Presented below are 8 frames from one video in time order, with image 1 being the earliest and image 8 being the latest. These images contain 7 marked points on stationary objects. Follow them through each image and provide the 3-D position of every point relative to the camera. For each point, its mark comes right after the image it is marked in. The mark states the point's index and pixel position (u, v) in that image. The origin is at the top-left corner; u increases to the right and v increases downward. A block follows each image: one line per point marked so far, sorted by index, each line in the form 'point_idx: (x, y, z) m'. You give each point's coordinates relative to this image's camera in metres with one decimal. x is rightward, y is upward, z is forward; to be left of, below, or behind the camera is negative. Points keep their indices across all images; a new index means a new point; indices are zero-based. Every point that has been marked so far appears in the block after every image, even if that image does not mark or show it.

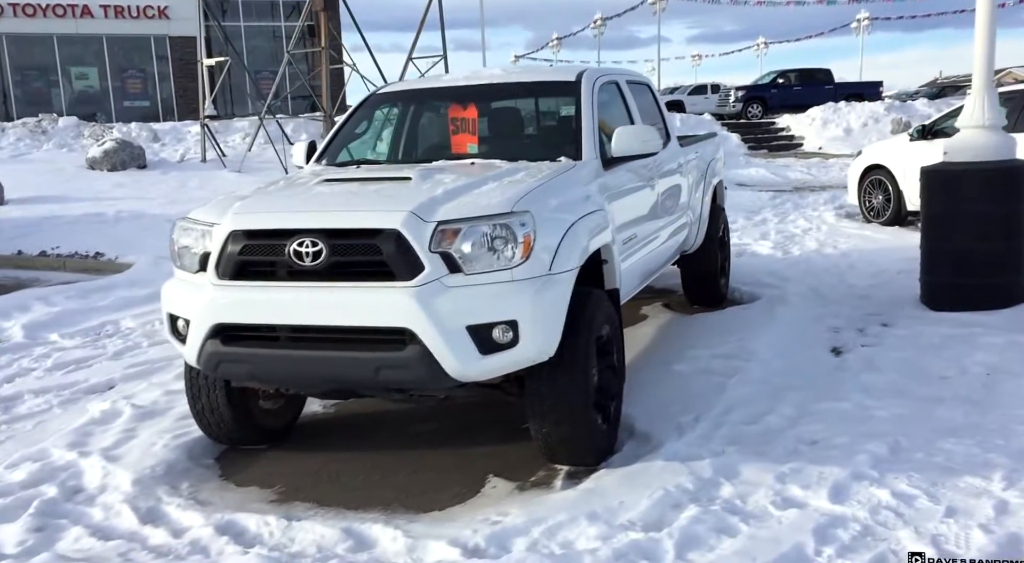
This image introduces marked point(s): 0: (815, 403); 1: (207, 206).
0: (+1.5, -0.6, +4.3) m
1: (-1.3, +0.3, +3.7) m
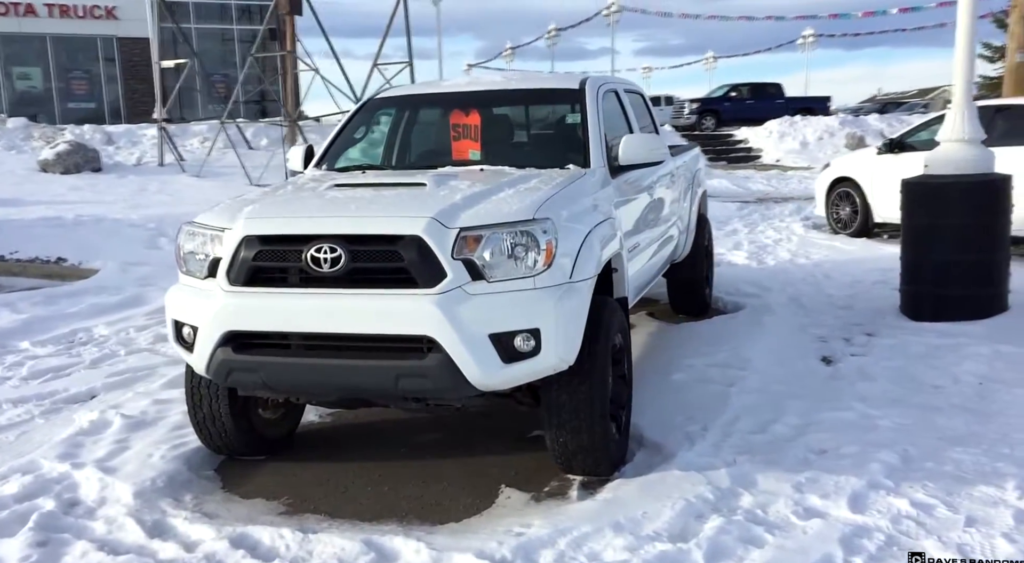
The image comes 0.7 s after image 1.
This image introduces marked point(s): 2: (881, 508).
0: (+1.5, -0.7, +4.4) m
1: (-1.2, +0.3, +3.6) m
2: (+1.3, -0.8, +3.2) m
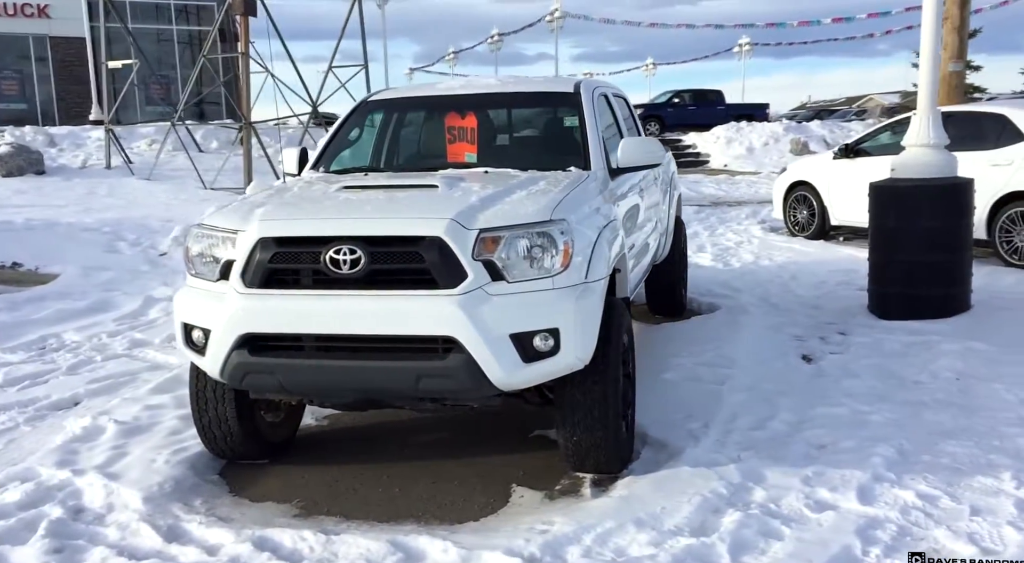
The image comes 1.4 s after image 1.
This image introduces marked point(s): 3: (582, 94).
0: (+1.5, -0.7, +4.5) m
1: (-1.2, +0.3, +3.6) m
2: (+1.4, -0.8, +3.3) m
3: (+0.4, +1.0, +4.9) m
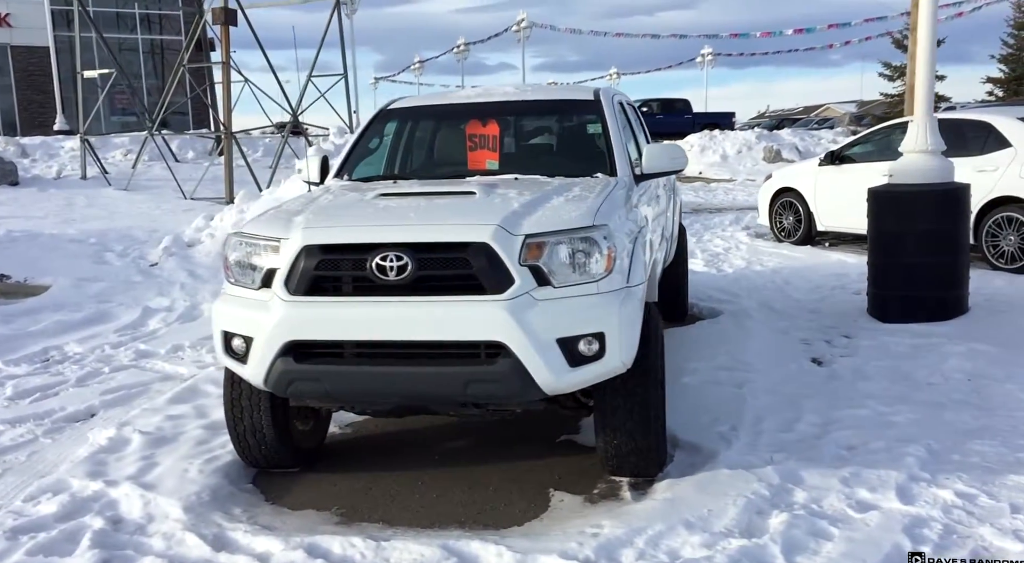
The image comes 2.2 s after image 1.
0: (+1.7, -0.7, +4.5) m
1: (-1.0, +0.2, +3.6) m
2: (+1.6, -0.8, +3.3) m
3: (+0.5, +1.0, +4.9) m
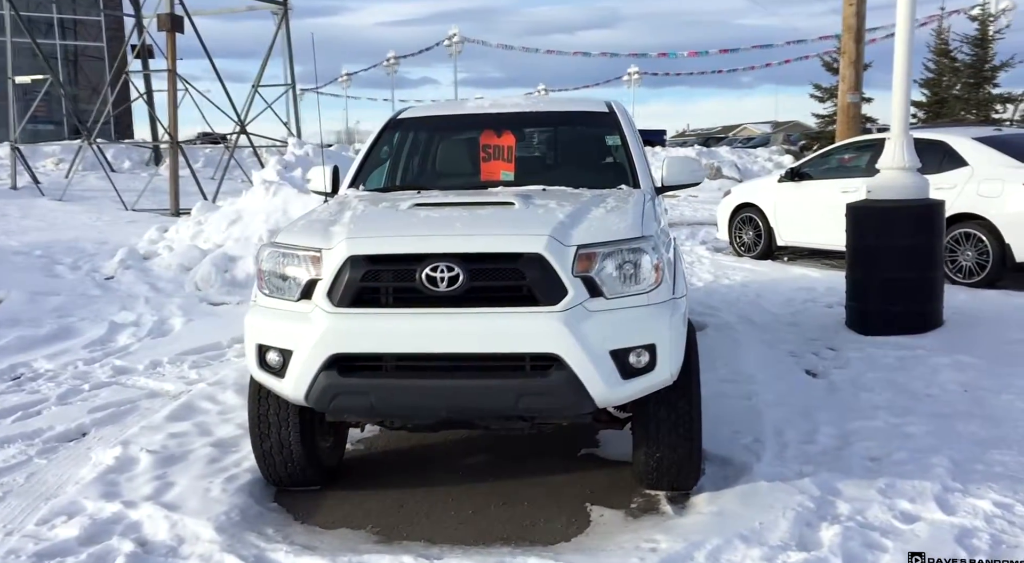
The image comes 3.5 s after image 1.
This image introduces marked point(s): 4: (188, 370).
0: (+1.8, -0.7, +4.6) m
1: (-0.8, +0.2, +3.5) m
2: (+1.7, -0.9, +3.4) m
3: (+0.6, +0.9, +4.9) m
4: (-2.4, -0.7, +6.5) m
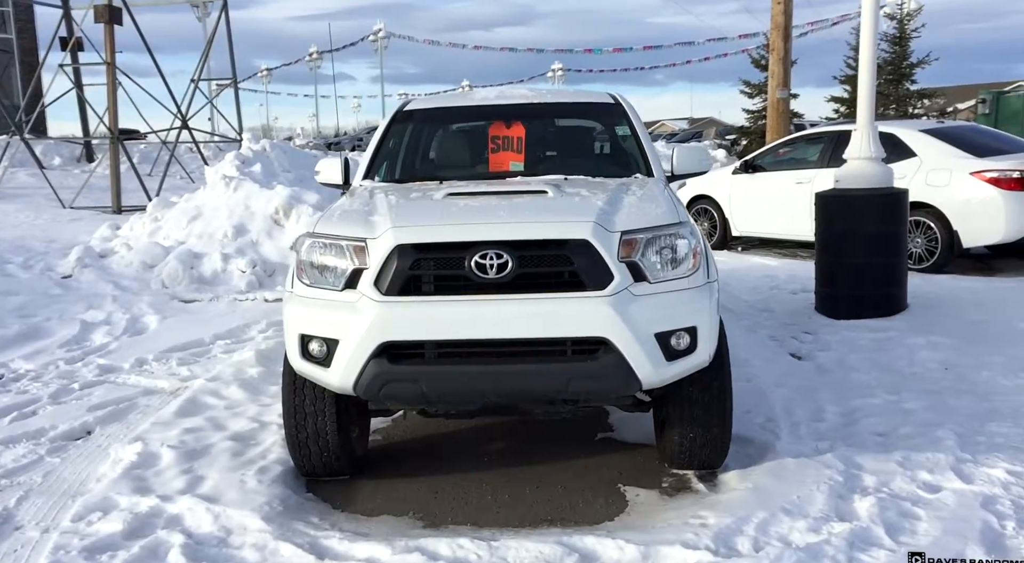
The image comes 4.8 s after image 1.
0: (+1.8, -0.7, +4.8) m
1: (-0.7, +0.2, +3.5) m
2: (+1.9, -0.8, +3.6) m
3: (+0.6, +1.0, +5.0) m
4: (-2.4, -0.6, +6.4) m
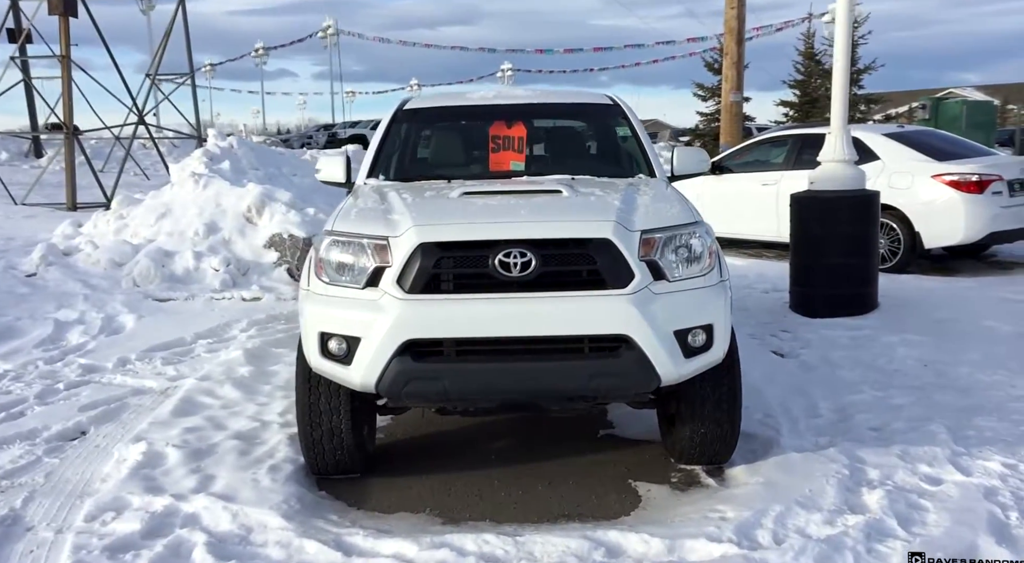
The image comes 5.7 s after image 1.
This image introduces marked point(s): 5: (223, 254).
0: (+1.8, -0.6, +4.9) m
1: (-0.6, +0.2, +3.5) m
2: (+2.0, -0.8, +3.7) m
3: (+0.6, +1.0, +5.1) m
4: (-2.5, -0.6, +6.3) m
5: (-3.6, +0.3, +10.9) m
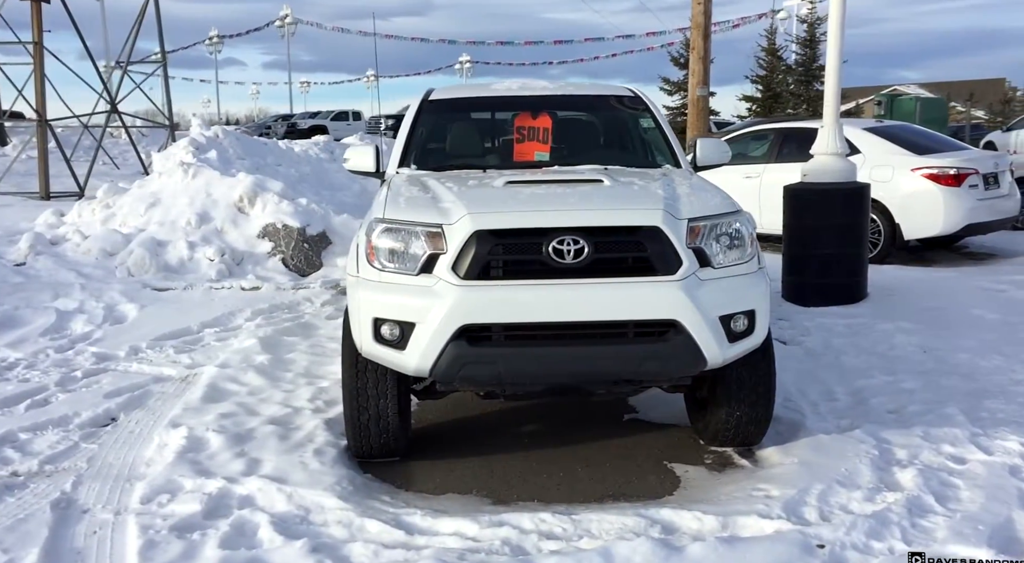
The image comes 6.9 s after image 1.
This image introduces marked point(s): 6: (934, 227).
0: (+2.0, -0.6, +5.1) m
1: (-0.4, +0.3, +3.6) m
2: (+2.1, -0.7, +3.9) m
3: (+0.8, +1.1, +5.2) m
4: (-2.4, -0.5, +6.3) m
5: (-3.6, +0.5, +10.8) m
6: (+4.4, +0.6, +9.0) m
